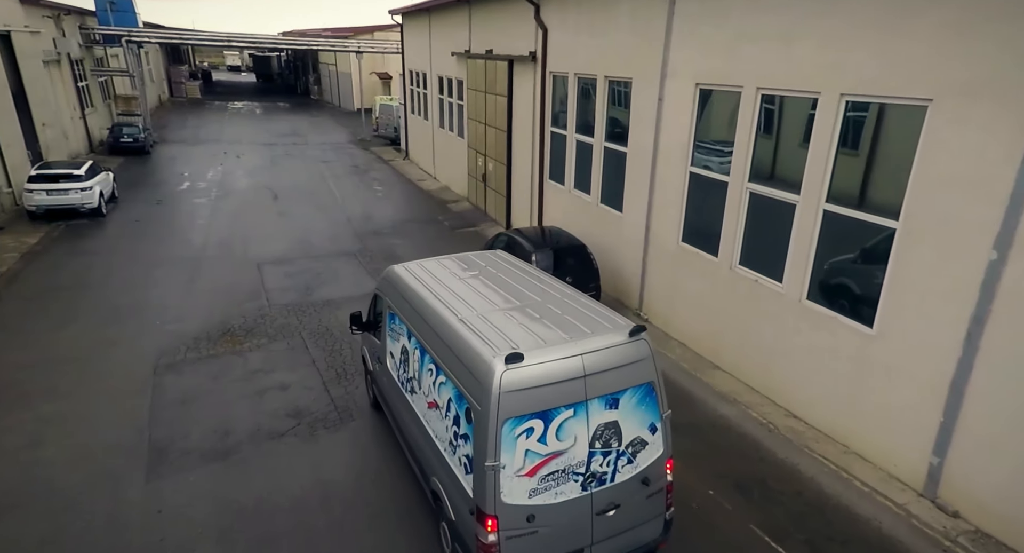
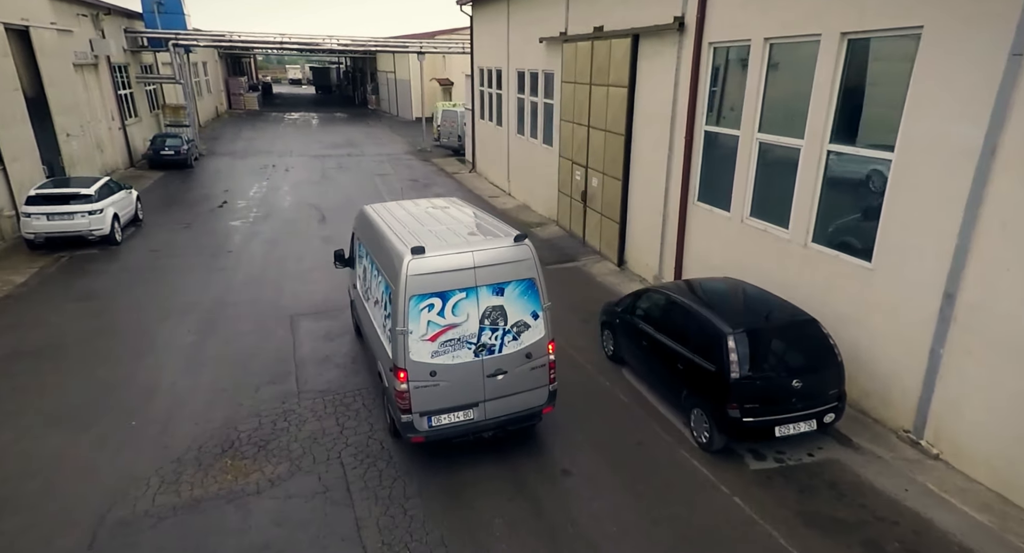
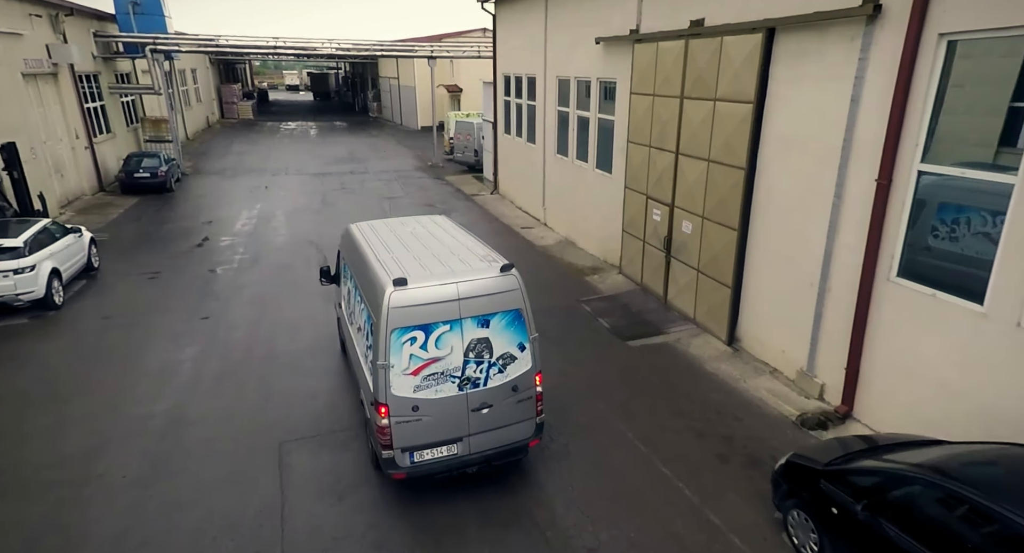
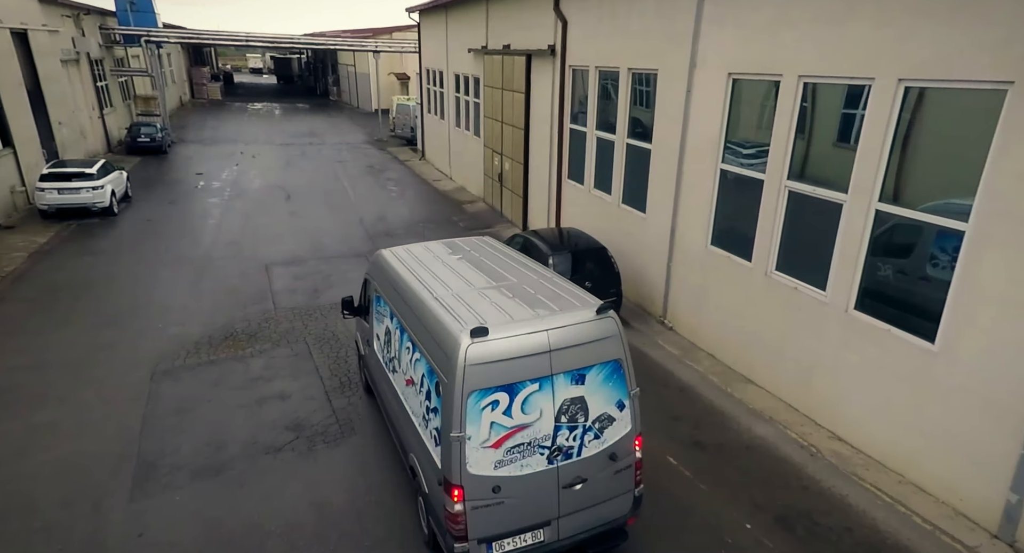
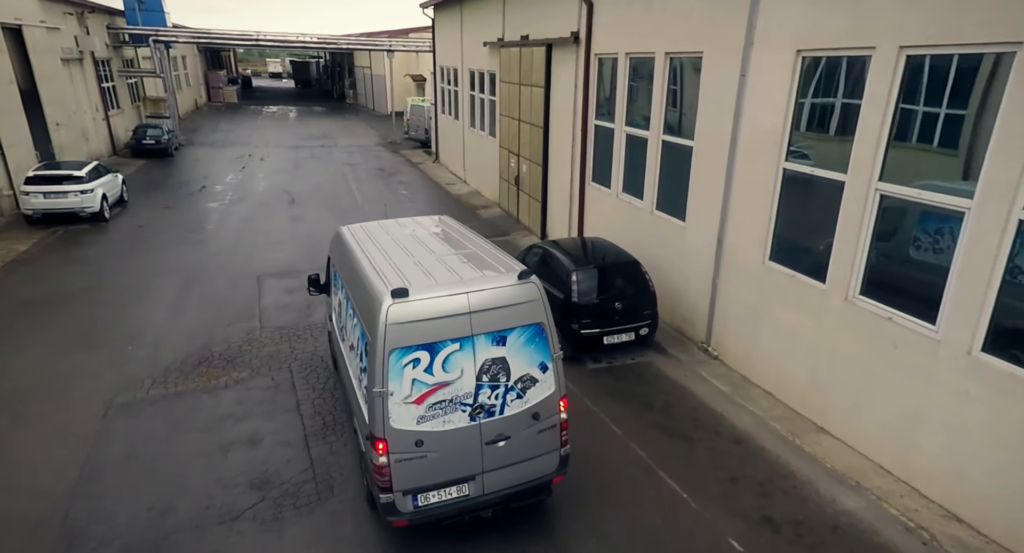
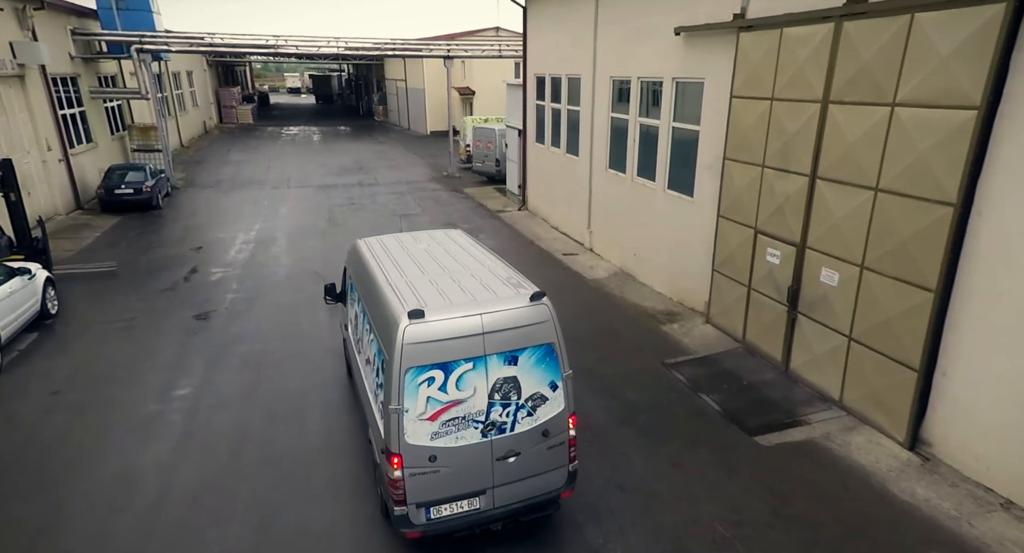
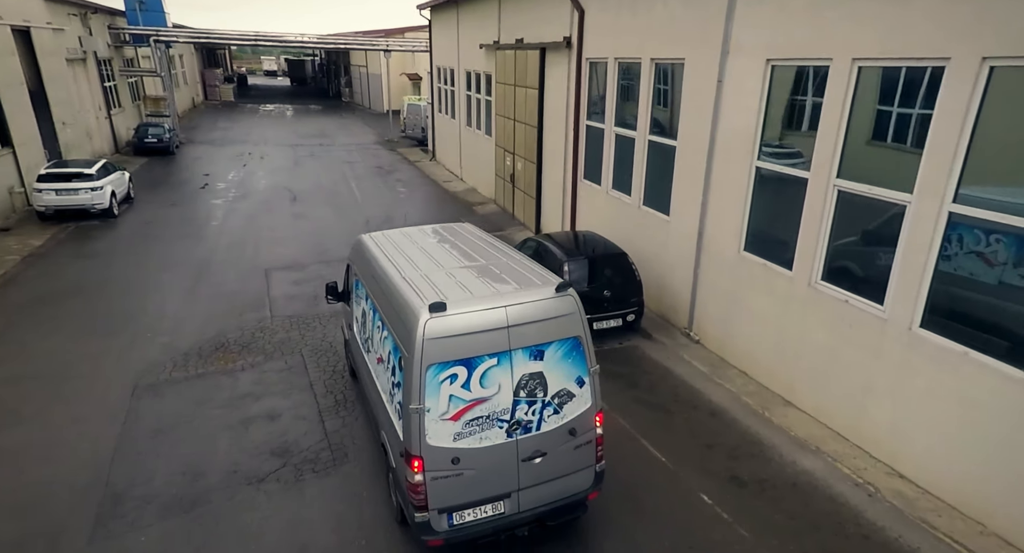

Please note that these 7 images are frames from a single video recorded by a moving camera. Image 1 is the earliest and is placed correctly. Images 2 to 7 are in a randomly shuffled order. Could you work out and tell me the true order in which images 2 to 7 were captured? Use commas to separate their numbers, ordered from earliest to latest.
4, 7, 5, 2, 3, 6
